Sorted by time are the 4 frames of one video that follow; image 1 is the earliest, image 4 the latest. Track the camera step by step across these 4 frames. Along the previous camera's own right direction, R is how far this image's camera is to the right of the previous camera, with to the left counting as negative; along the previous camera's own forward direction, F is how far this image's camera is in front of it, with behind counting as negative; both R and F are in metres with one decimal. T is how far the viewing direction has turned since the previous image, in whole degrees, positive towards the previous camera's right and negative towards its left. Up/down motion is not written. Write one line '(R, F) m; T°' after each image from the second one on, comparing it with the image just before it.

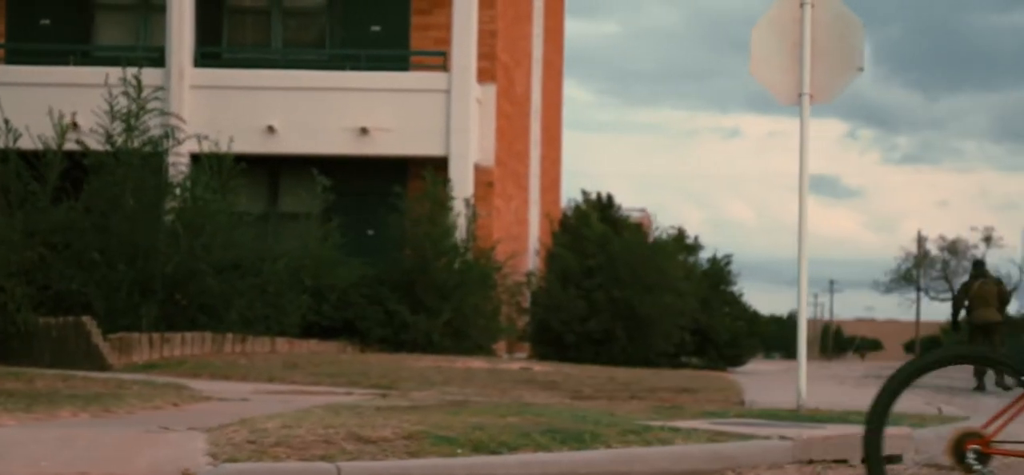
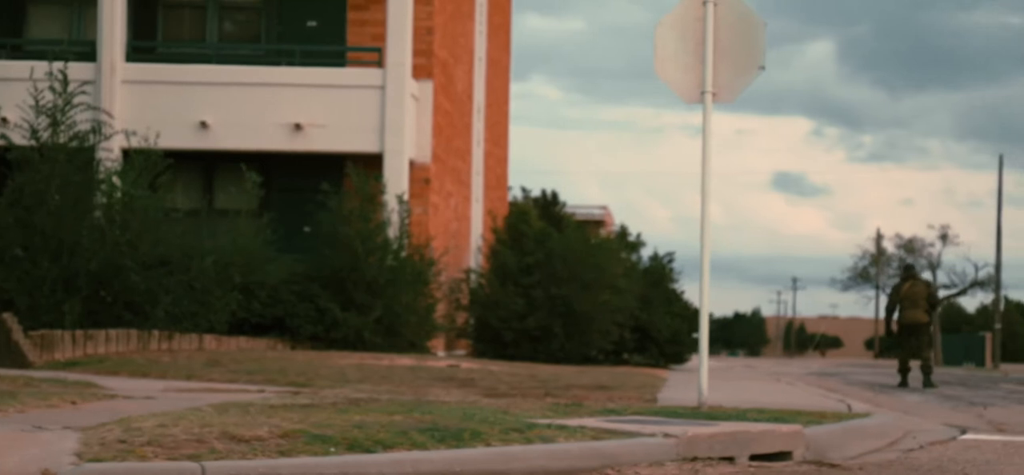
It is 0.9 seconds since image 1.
(+0.3, 0.0) m; +2°
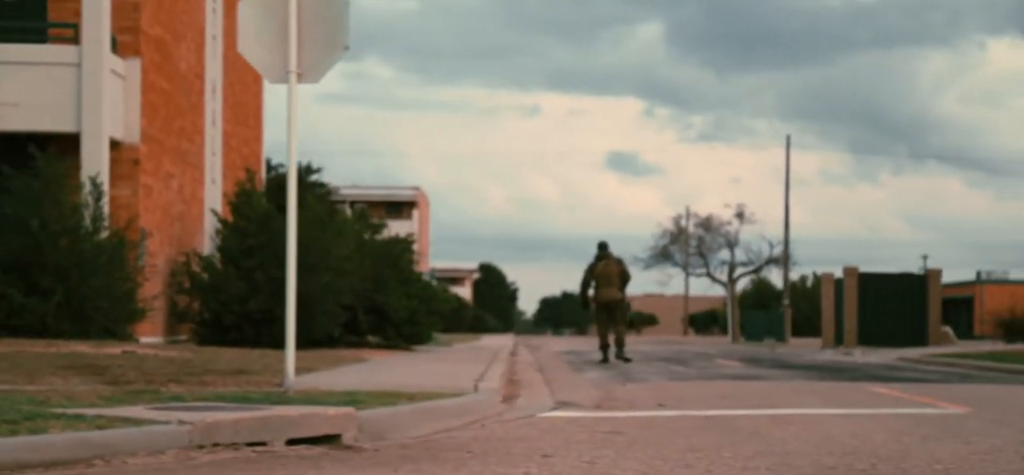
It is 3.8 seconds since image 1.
(+1.3, 0.0) m; +9°
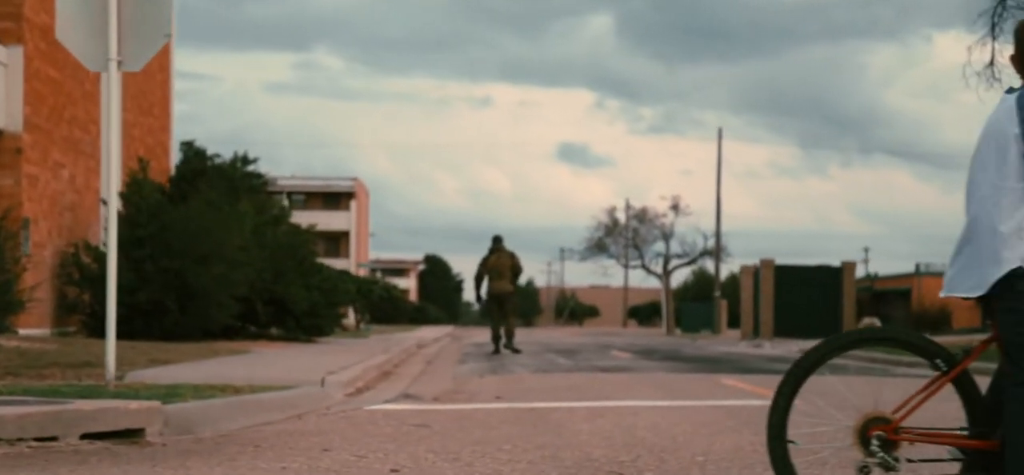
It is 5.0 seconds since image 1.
(+0.6, +0.1) m; +3°
